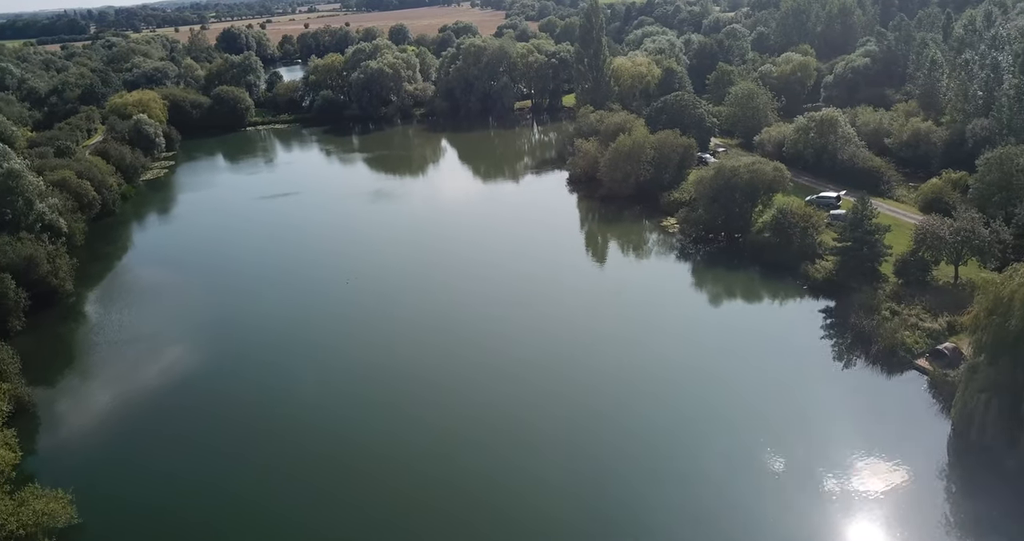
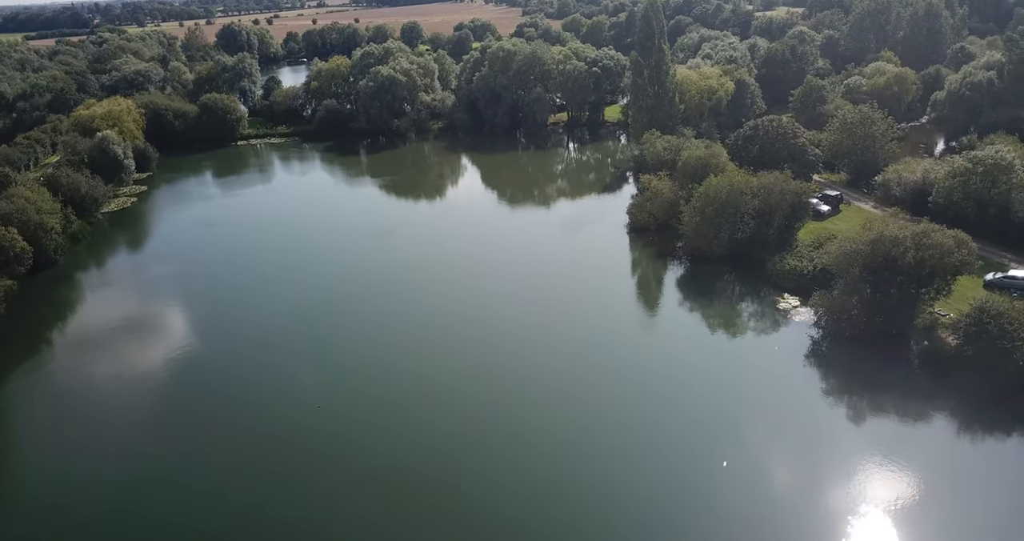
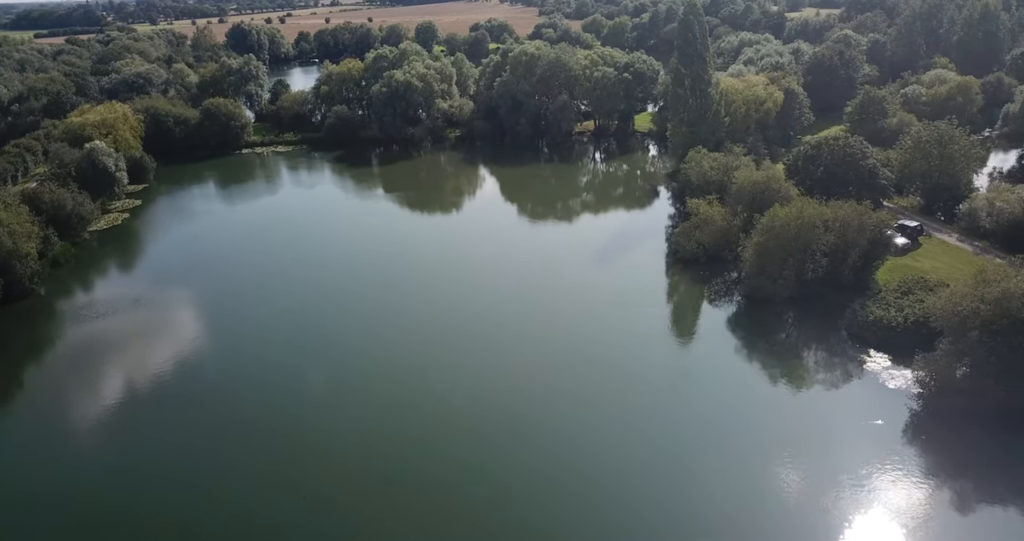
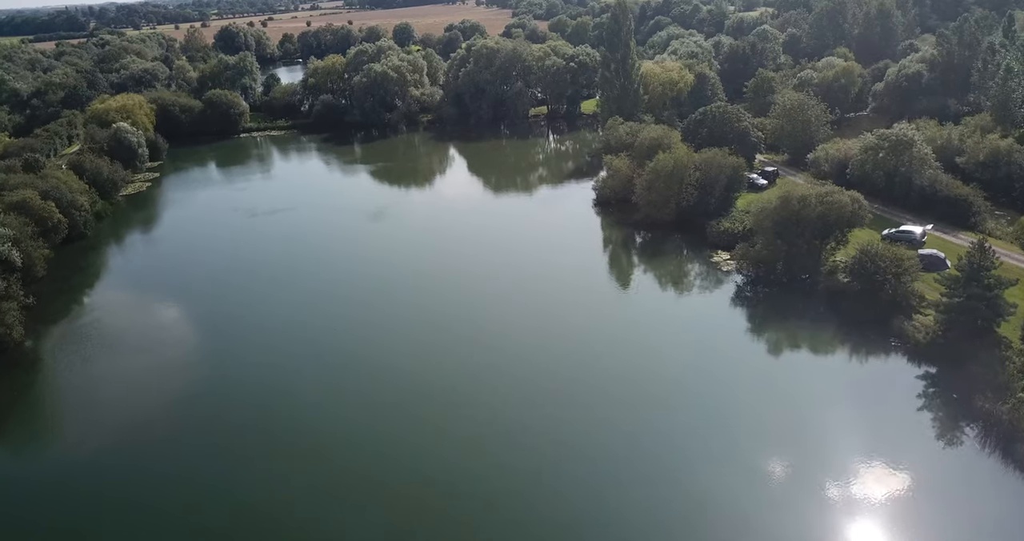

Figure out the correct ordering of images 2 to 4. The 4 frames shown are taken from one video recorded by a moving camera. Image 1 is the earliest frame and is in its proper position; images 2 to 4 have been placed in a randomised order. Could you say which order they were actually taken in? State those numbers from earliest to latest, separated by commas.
4, 2, 3
